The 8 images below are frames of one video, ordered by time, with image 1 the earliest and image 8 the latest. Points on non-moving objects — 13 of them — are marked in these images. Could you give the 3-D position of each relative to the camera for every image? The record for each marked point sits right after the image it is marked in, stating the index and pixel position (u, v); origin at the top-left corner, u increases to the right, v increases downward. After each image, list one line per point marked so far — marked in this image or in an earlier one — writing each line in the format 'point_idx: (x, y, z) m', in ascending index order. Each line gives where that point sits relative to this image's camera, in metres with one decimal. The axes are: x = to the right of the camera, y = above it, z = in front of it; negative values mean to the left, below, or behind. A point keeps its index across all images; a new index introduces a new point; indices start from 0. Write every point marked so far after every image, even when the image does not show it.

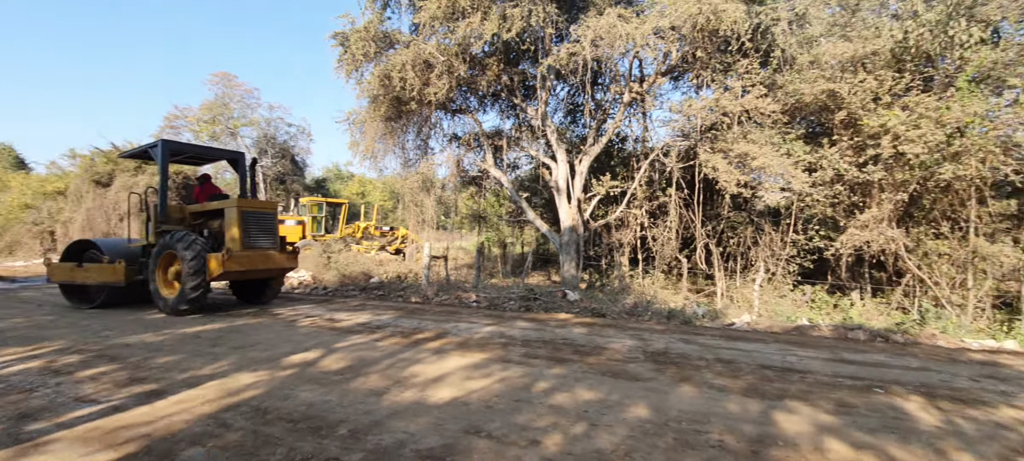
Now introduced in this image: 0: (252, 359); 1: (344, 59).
0: (-2.4, -1.2, +4.5) m
1: (-4.2, +4.3, +12.3) m
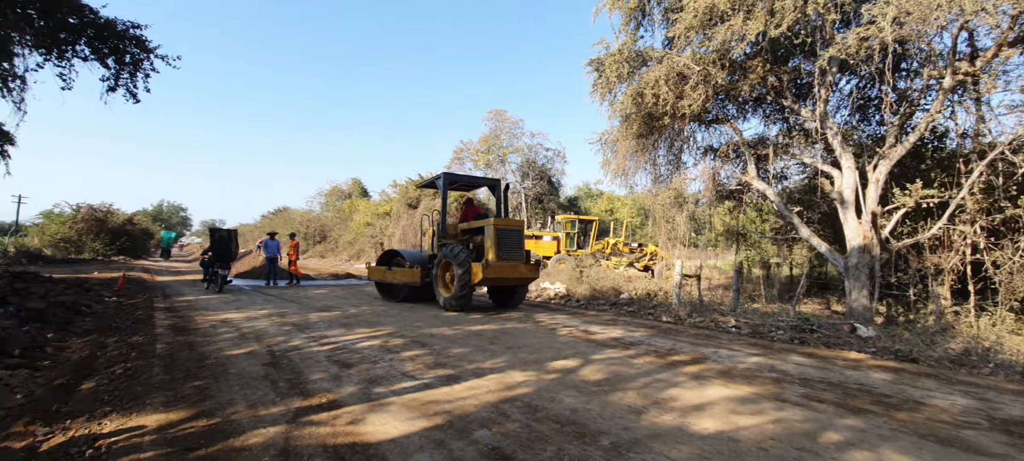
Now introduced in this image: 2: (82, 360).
0: (+0.1, -1.3, +5.0) m
1: (+2.3, +3.9, +12.9) m
2: (-4.5, -1.4, +5.2) m
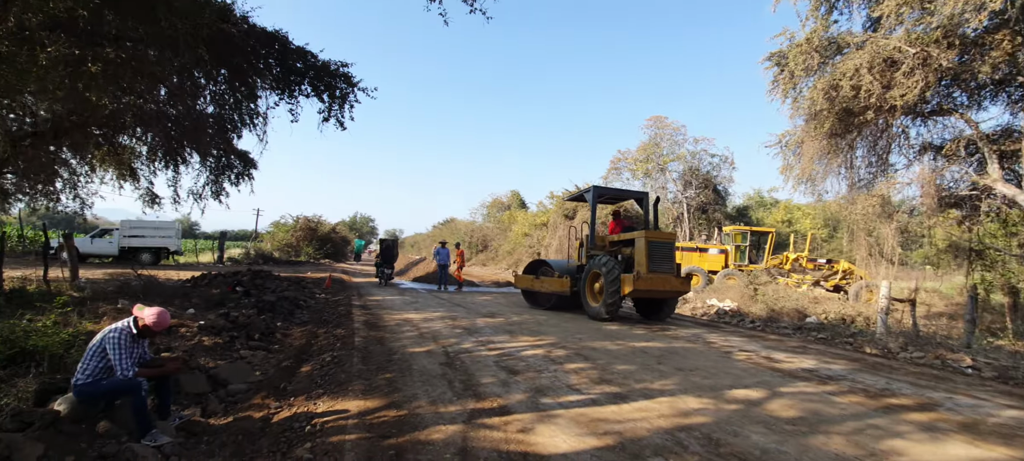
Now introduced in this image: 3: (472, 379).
0: (+1.7, -1.4, +4.6) m
1: (+6.3, +3.6, +11.5) m
2: (-2.6, -1.5, +6.2) m
3: (-0.4, -1.4, +4.6) m
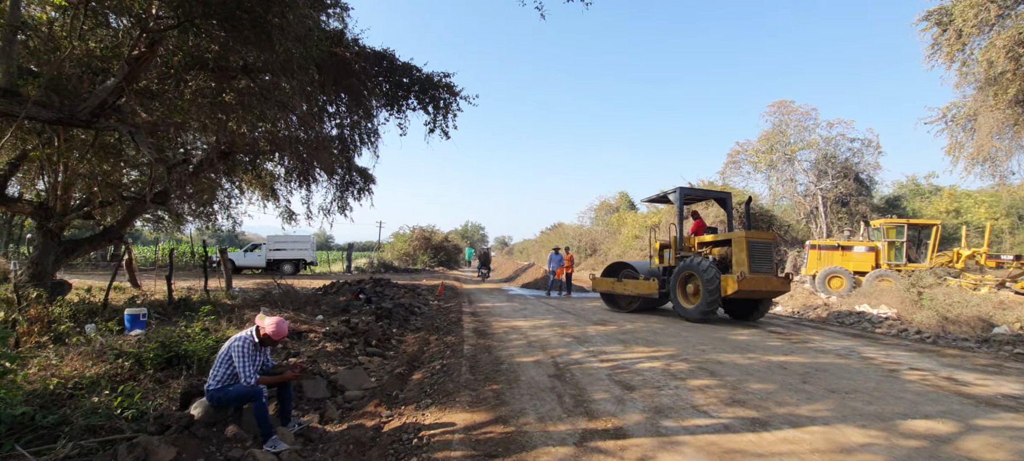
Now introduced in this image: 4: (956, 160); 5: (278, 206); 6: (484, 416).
0: (+2.7, -1.4, +3.8) m
1: (+8.4, +3.7, +9.6) m
2: (-1.2, -1.6, +6.3) m
3: (+0.6, -1.4, +4.3) m
4: (+10.3, +1.7, +11.4) m
5: (-7.5, +0.8, +15.7) m
6: (-0.2, -1.4, +3.8) m
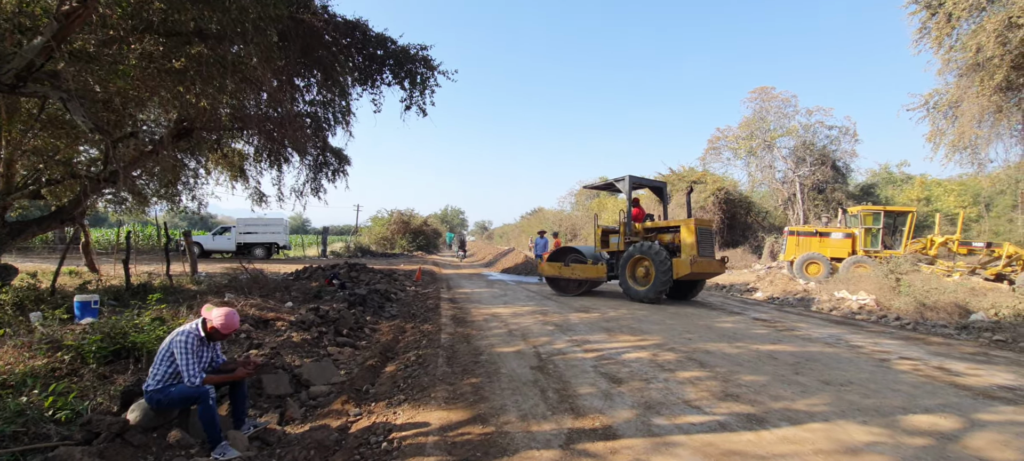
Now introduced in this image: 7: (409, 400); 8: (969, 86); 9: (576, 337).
0: (+2.5, -1.3, +3.6) m
1: (+8.1, +4.0, +9.5) m
2: (-1.5, -1.4, +5.9) m
3: (+0.5, -1.3, +4.0) m
4: (+9.9, +2.0, +11.4) m
5: (-8.1, +1.3, +15.0) m
6: (-0.4, -1.3, +3.5) m
7: (-0.8, -1.3, +3.9) m
8: (+8.8, +2.8, +9.5) m
9: (+0.8, -1.3, +6.0) m
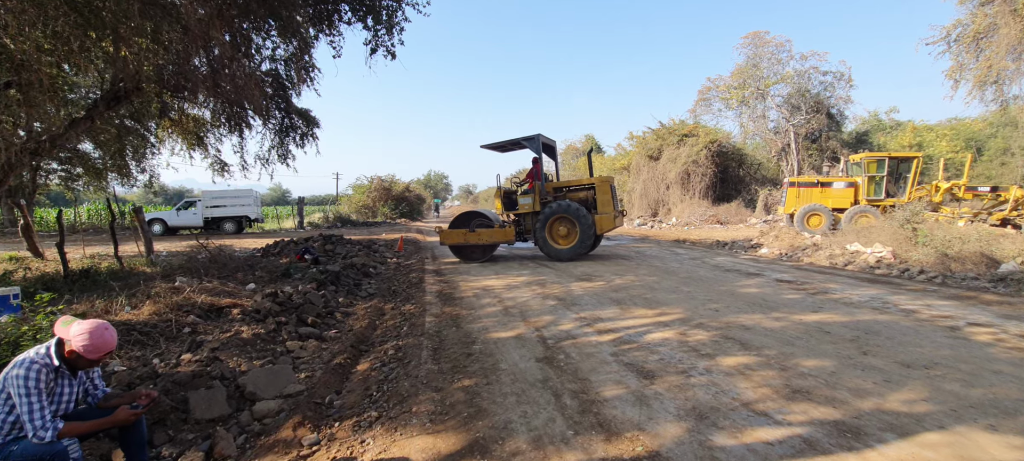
0: (+2.6, -1.0, +2.8) m
1: (+7.7, +4.9, +8.4) m
2: (-1.5, -1.0, +5.0) m
3: (+0.5, -1.0, +3.1) m
4: (+9.5, +3.1, +10.5) m
5: (-8.5, +2.1, +13.7) m
6: (-0.3, -1.1, +2.6) m
7: (-0.8, -1.1, +2.9) m
8: (+8.5, +3.8, +8.5) m
9: (+0.8, -0.9, +5.1) m
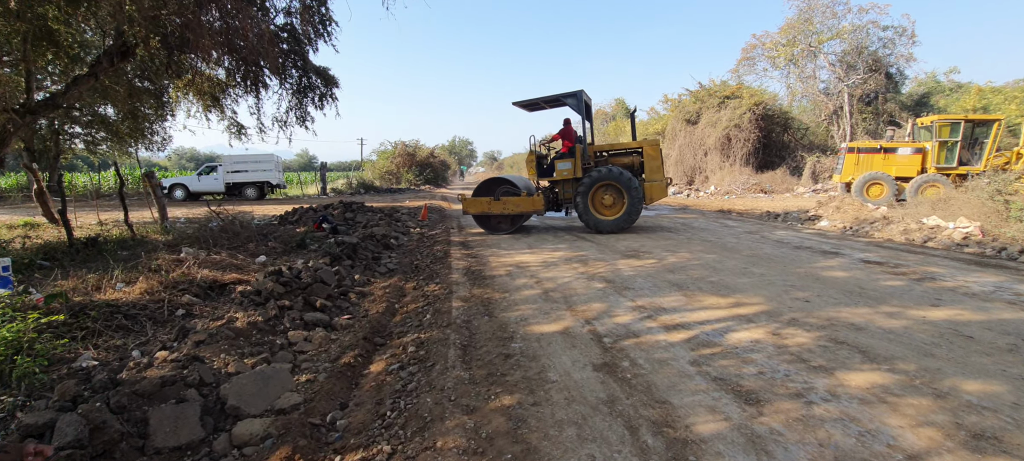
0: (+2.8, -0.9, +1.9) m
1: (+8.3, +5.3, +6.8) m
2: (-1.1, -0.8, +4.2) m
3: (+0.8, -0.9, +2.3) m
4: (+10.2, +3.7, +9.0) m
5: (-7.7, +3.0, +13.0) m
6: (-0.1, -1.0, +1.8) m
7: (-0.5, -1.0, +2.2) m
8: (+9.1, +4.2, +6.9) m
9: (+1.1, -0.6, +4.3) m
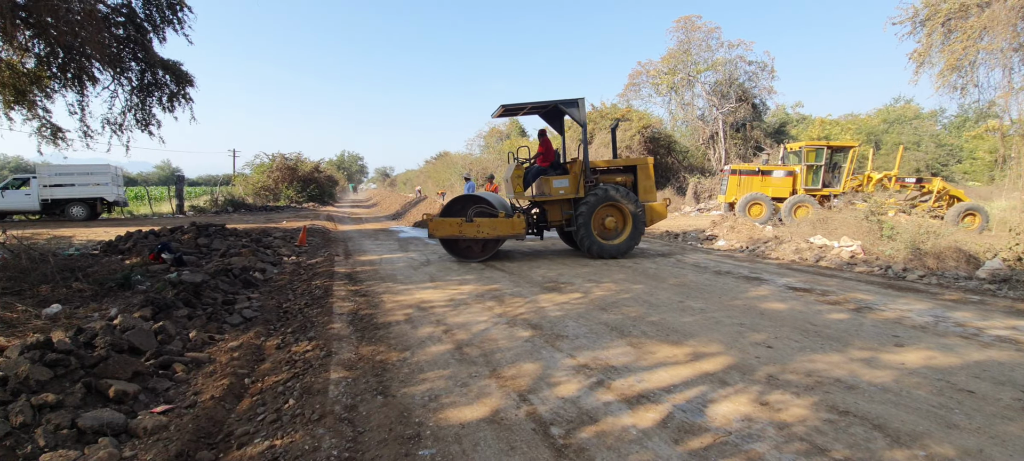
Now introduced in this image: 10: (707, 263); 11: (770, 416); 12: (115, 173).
0: (+2.6, -1.0, +1.4) m
1: (+6.9, +5.0, +7.6) m
2: (-1.7, -1.0, +2.9) m
3: (+0.5, -1.1, +1.4) m
4: (+8.3, +3.3, +10.0) m
5: (-10.0, +2.3, +10.2) m
6: (-0.2, -1.2, +0.7) m
7: (-0.7, -1.2, +1.0) m
8: (+7.6, +3.9, +7.8) m
9: (+0.5, -0.9, +3.4) m
10: (+2.9, -0.5, +7.3) m
11: (+1.3, -0.9, +2.5) m
12: (-12.6, +1.9, +15.7) m
